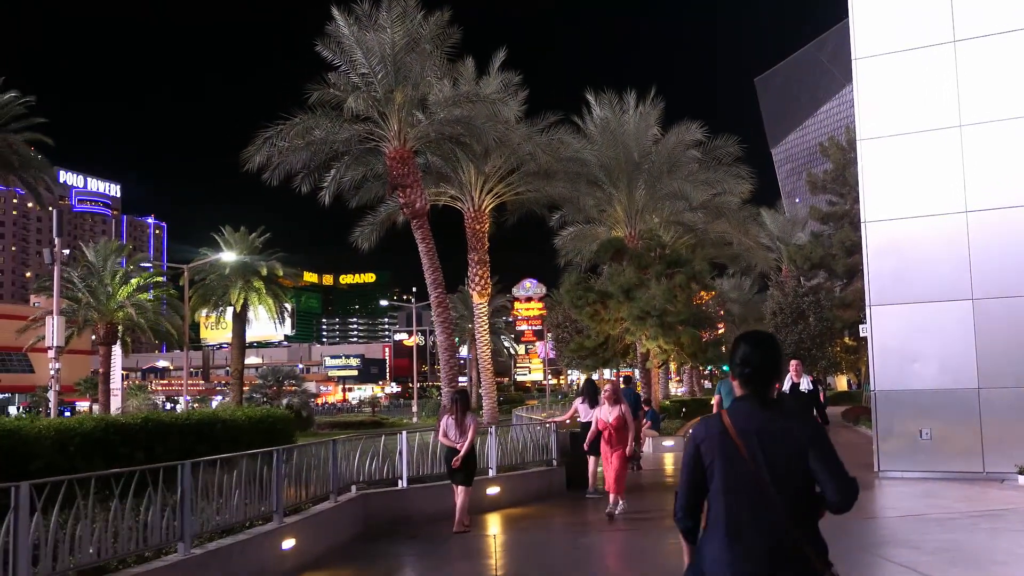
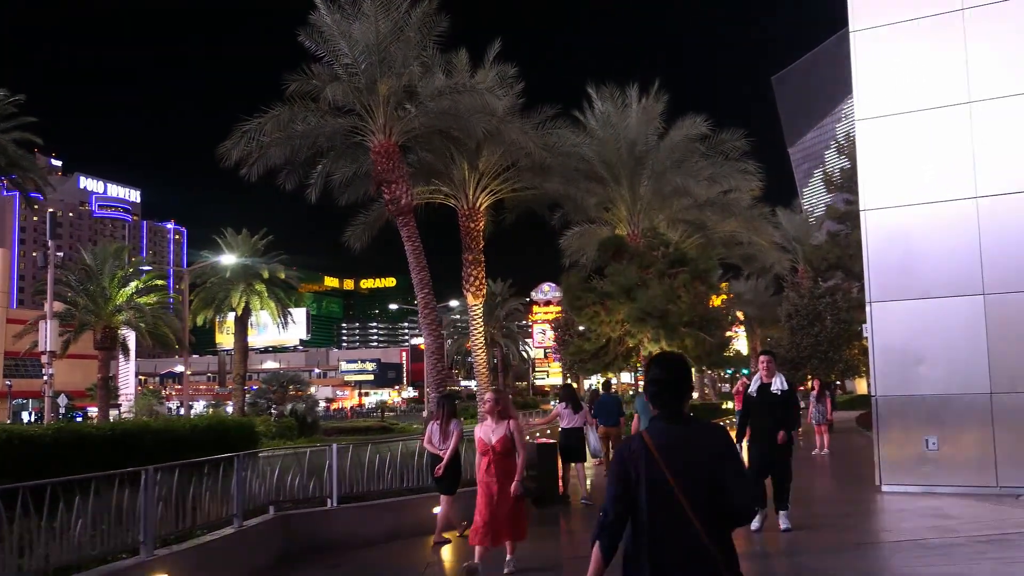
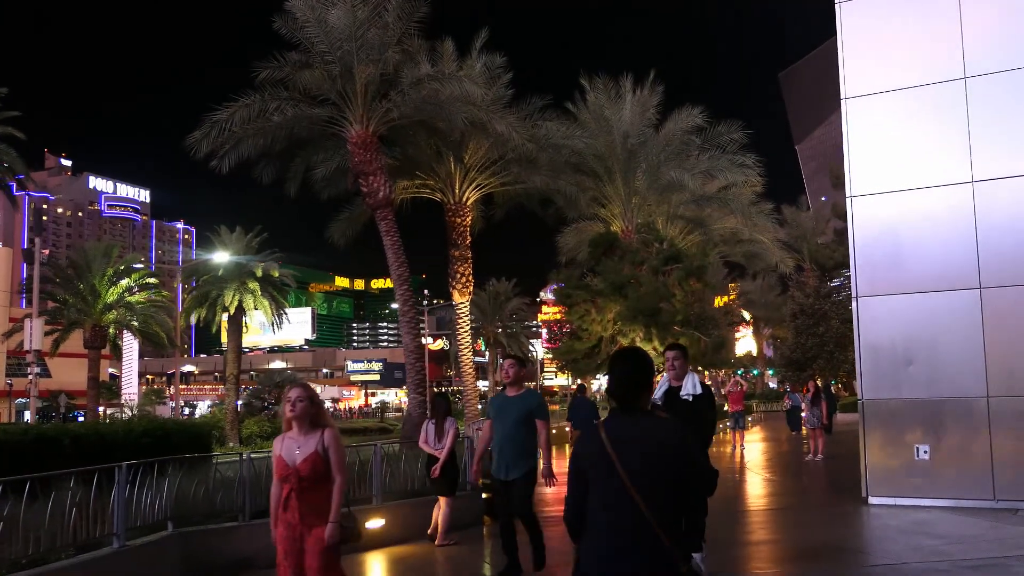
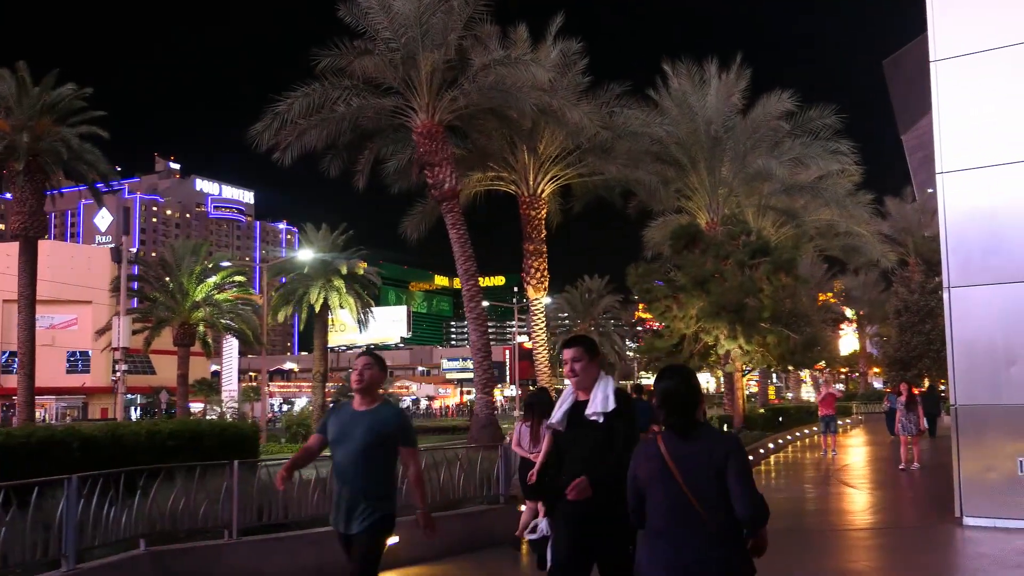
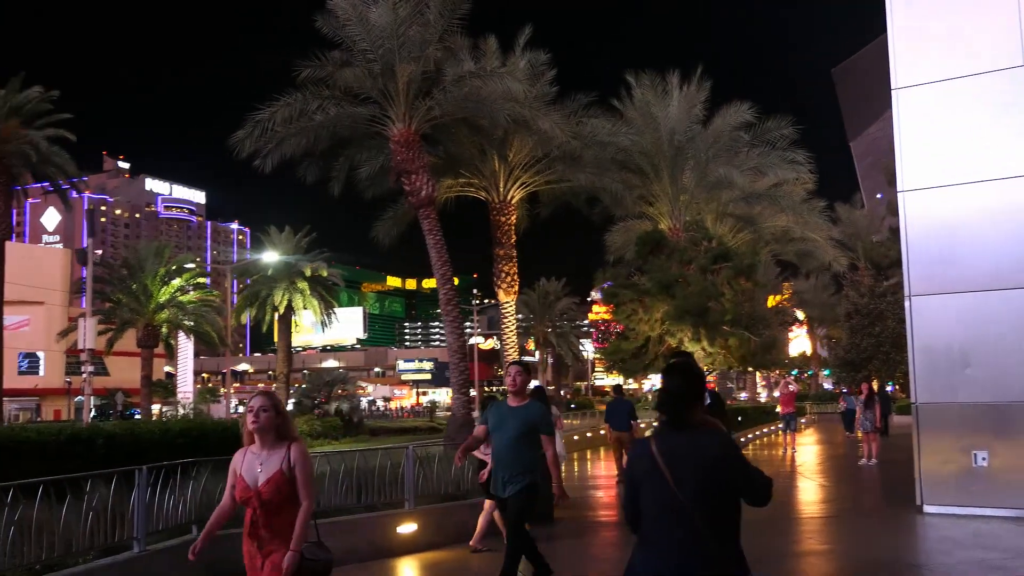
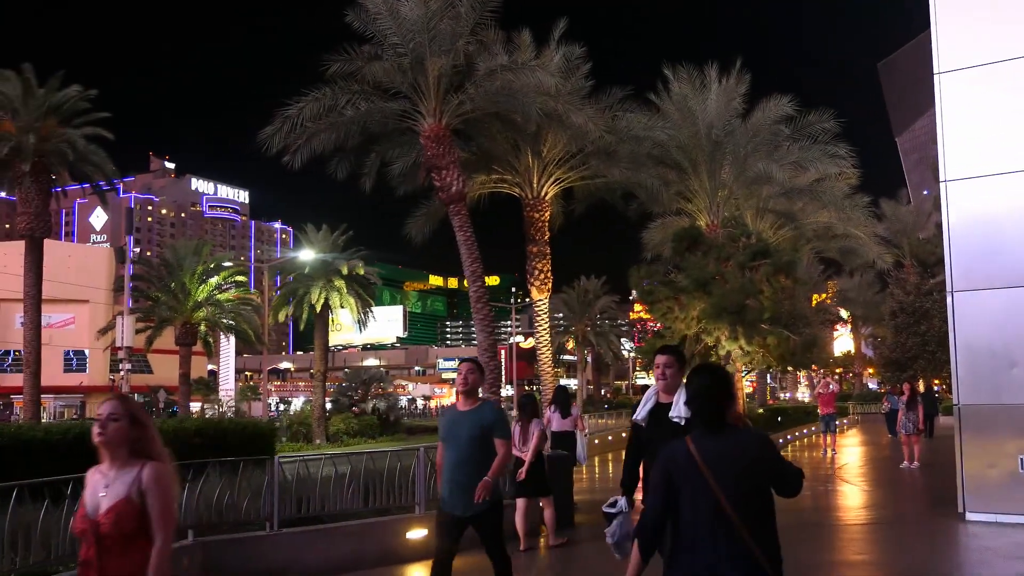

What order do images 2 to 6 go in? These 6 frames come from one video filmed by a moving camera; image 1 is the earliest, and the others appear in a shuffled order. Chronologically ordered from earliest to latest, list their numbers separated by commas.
2, 3, 5, 6, 4
